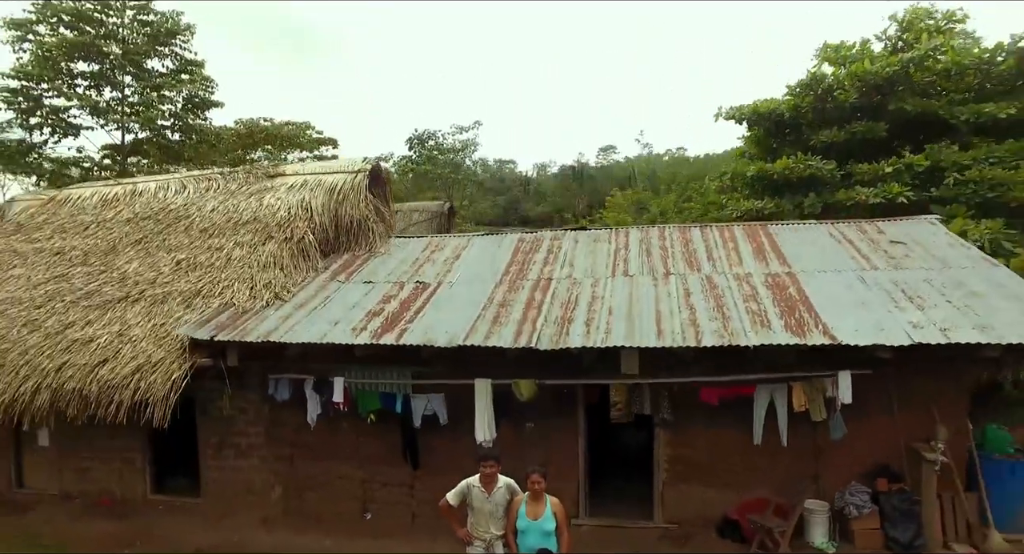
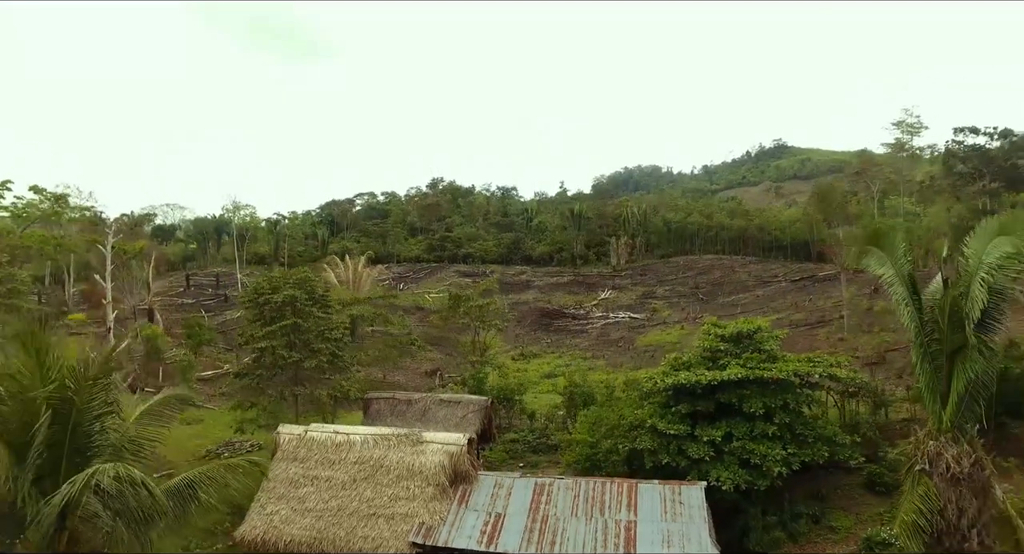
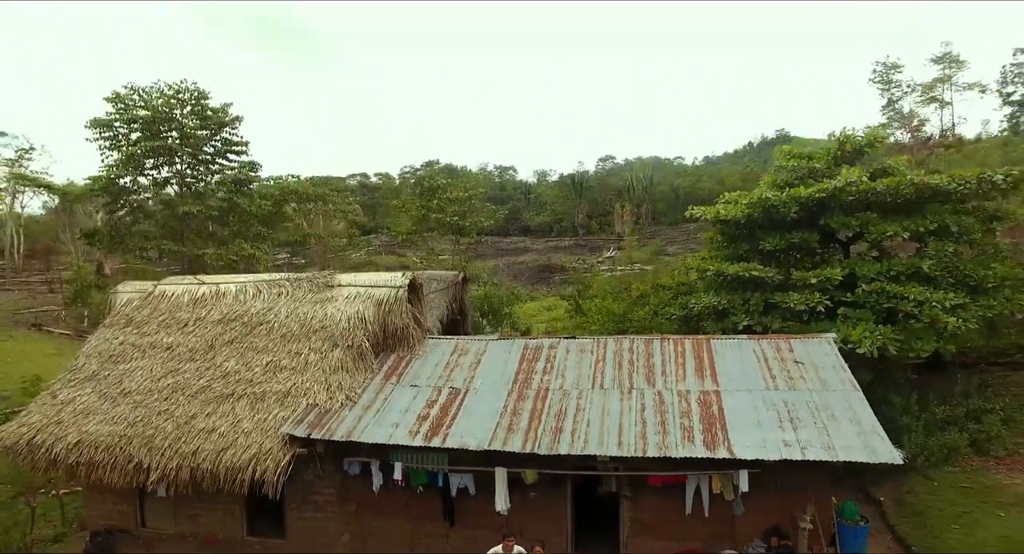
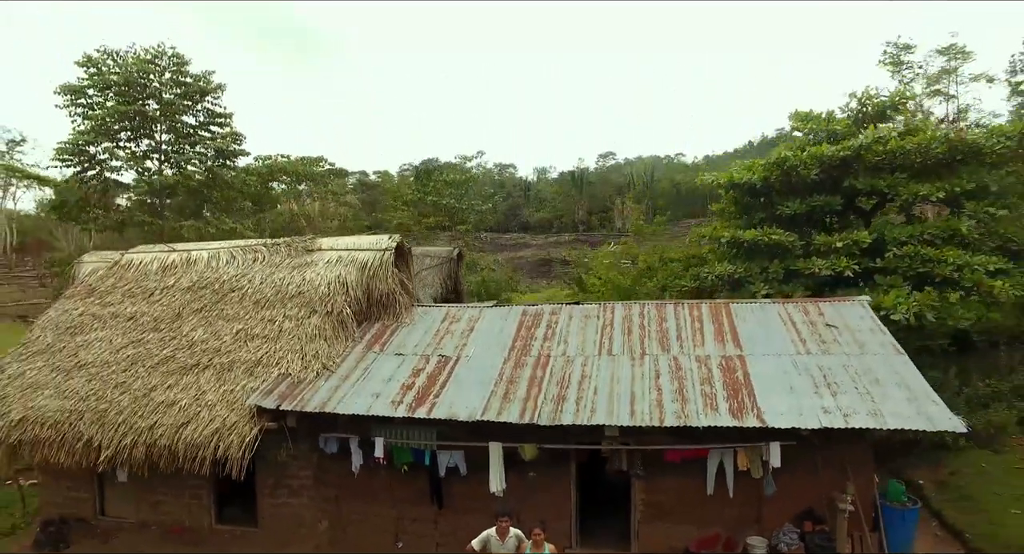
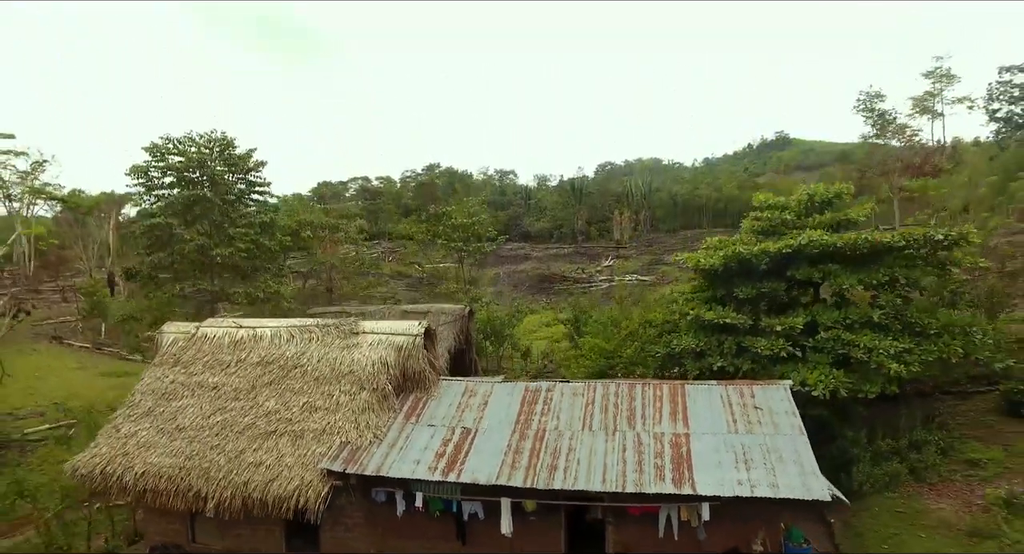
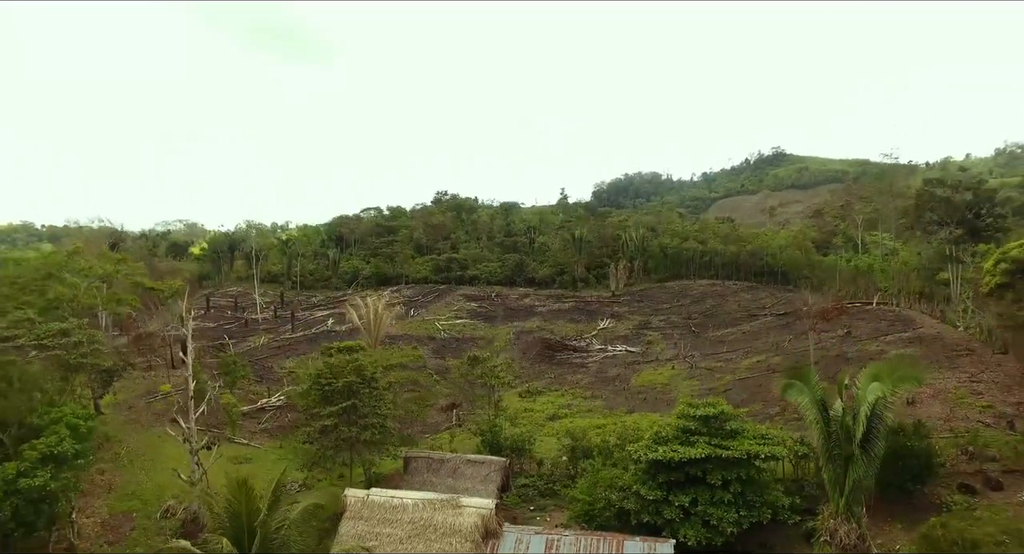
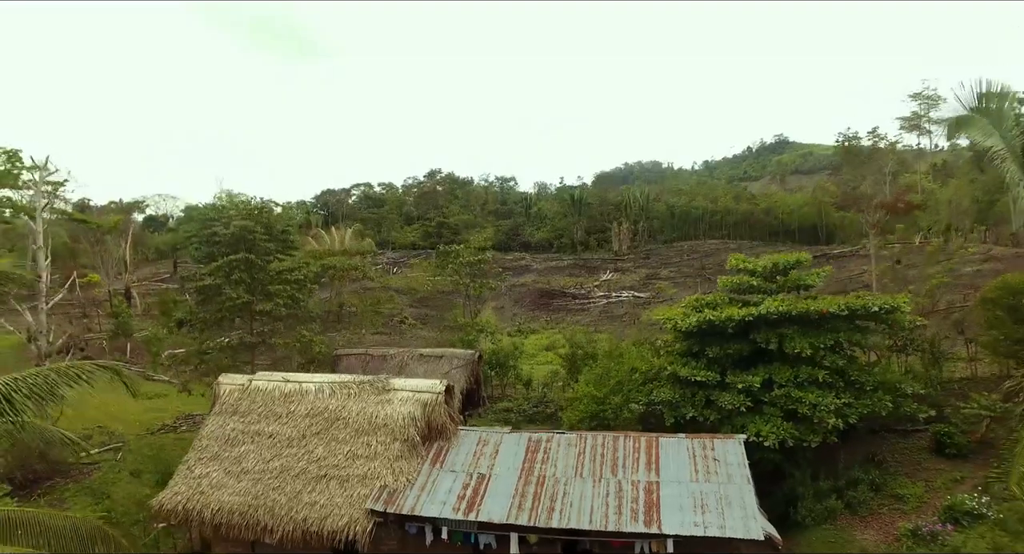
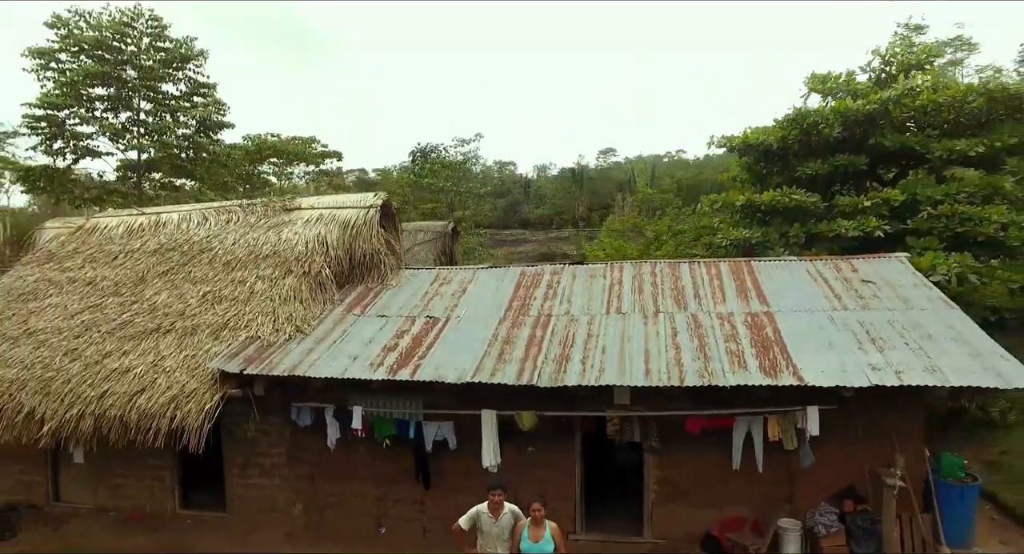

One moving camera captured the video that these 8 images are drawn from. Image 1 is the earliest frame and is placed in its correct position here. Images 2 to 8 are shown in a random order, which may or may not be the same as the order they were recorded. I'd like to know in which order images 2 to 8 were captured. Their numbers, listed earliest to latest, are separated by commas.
8, 4, 3, 5, 7, 2, 6
